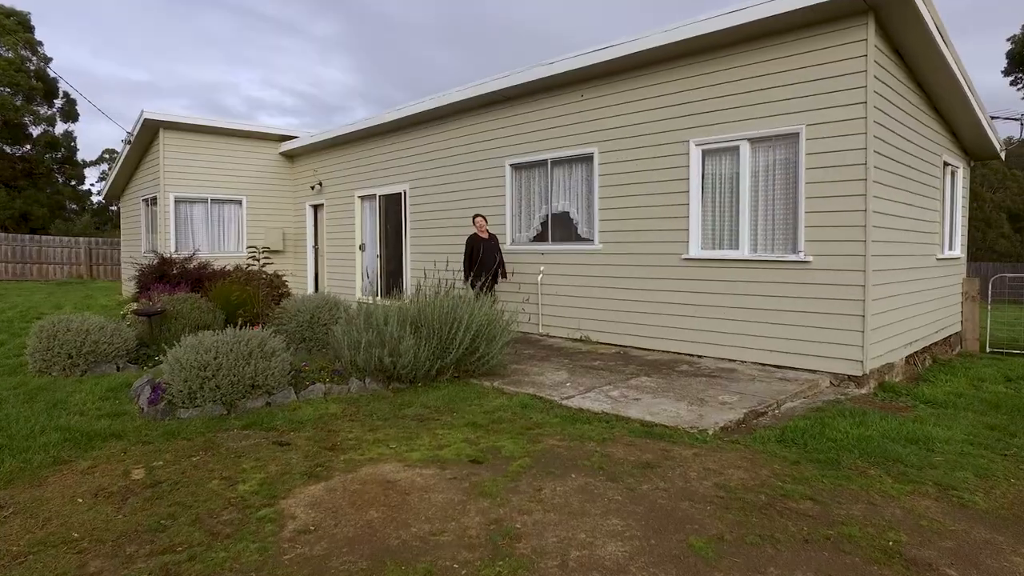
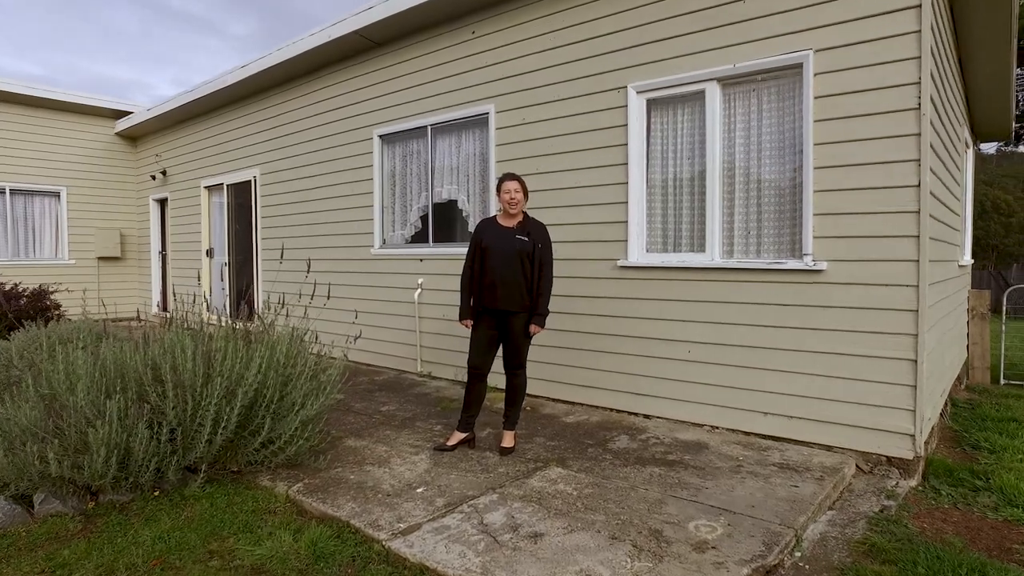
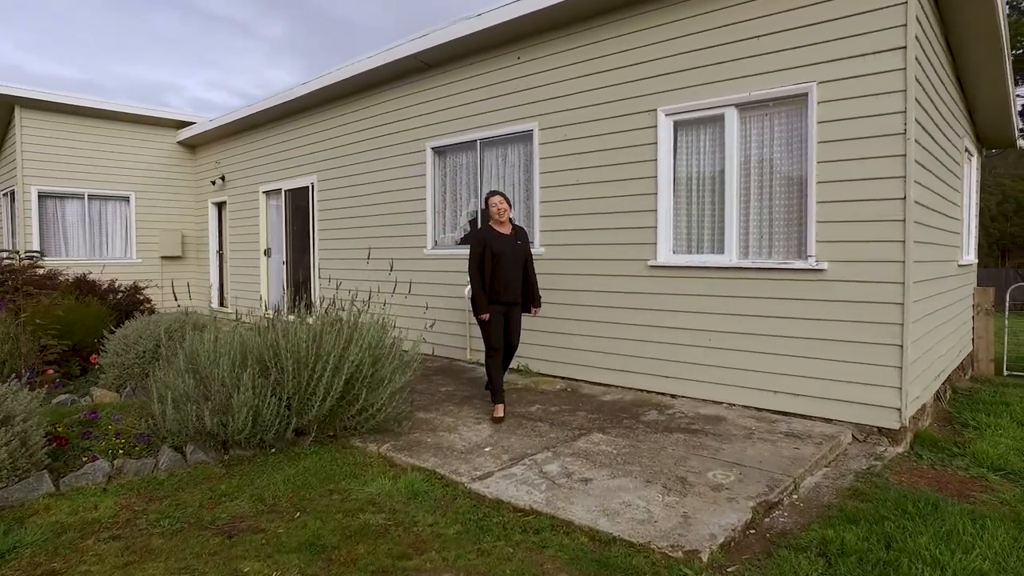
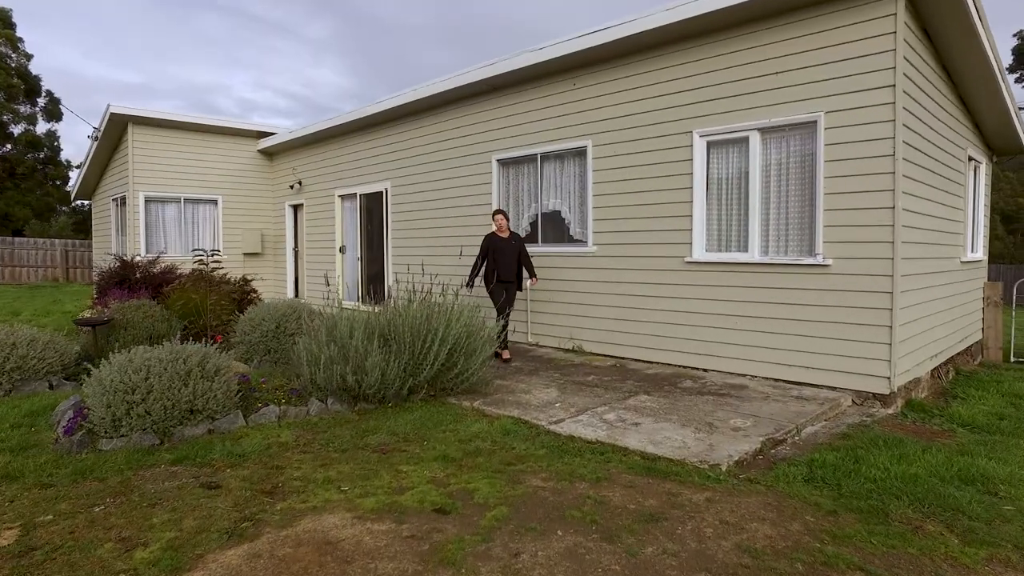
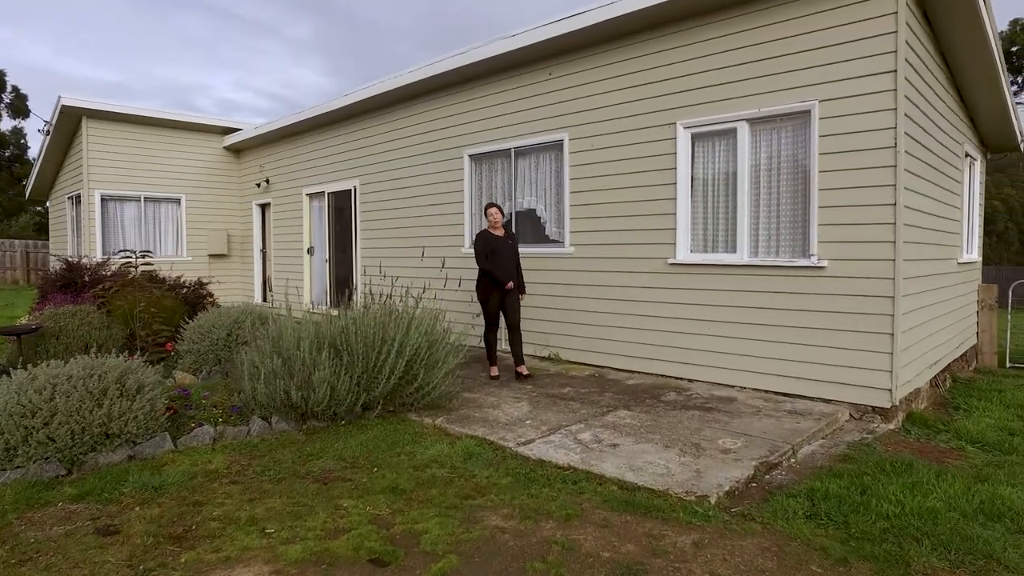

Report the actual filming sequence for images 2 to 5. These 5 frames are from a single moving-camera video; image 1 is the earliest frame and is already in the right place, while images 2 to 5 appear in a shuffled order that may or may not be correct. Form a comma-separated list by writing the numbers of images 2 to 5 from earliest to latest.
4, 5, 3, 2
